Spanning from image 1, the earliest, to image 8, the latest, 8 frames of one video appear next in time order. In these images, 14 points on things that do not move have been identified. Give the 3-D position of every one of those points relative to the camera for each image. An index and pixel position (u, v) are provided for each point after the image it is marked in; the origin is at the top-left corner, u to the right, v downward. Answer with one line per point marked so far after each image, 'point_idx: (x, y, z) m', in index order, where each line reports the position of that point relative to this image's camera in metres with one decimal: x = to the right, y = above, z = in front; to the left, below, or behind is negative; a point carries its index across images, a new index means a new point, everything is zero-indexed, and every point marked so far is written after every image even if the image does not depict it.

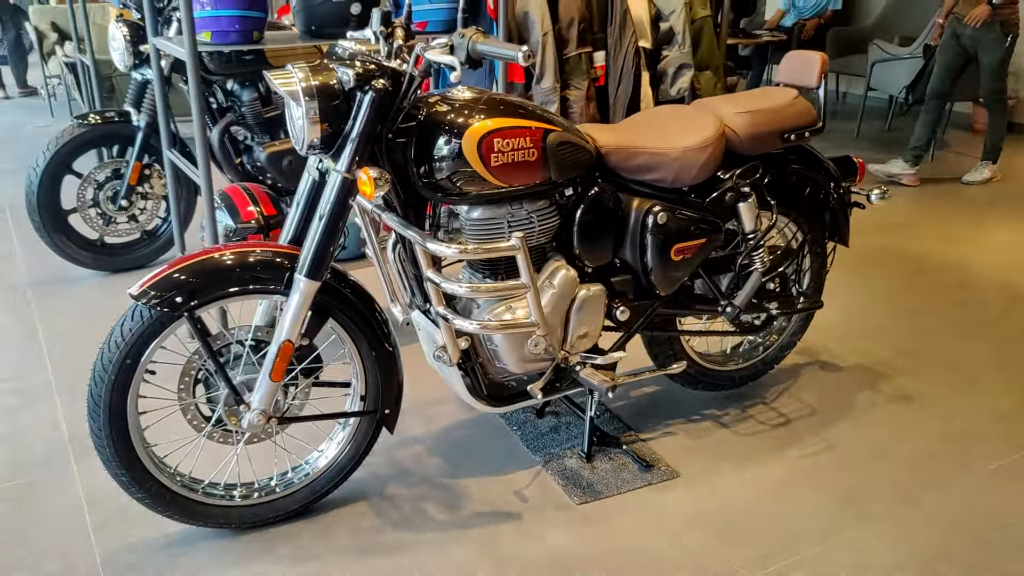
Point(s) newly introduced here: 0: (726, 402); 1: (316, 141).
0: (+0.6, -0.3, +2.6) m
1: (-0.4, +0.3, +1.8) m
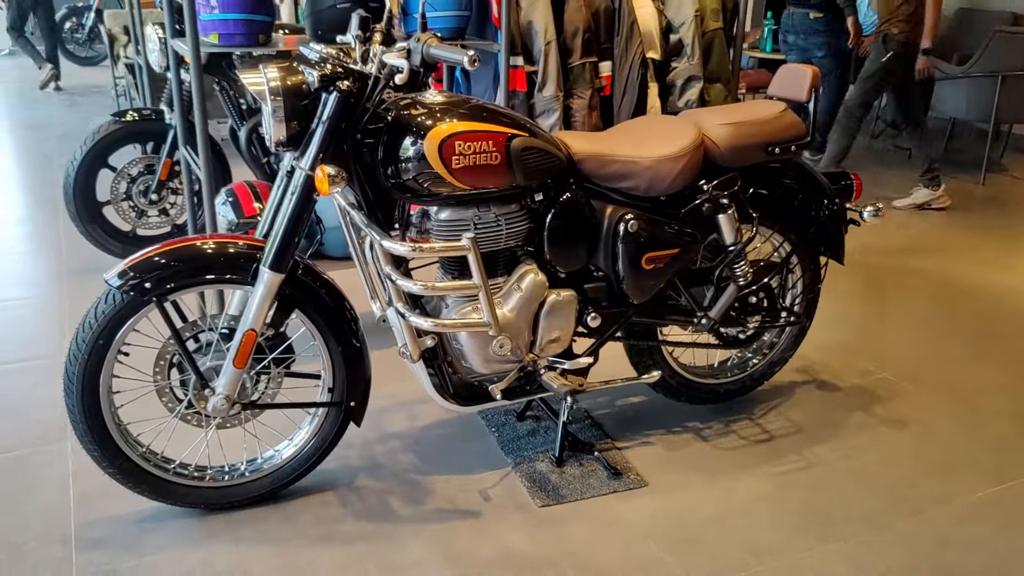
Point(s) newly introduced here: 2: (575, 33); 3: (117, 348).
0: (+0.6, -0.4, +2.6) m
1: (-0.5, +0.3, +1.8) m
2: (+0.2, +0.8, +2.8) m
3: (-0.8, -0.1, +1.9) m
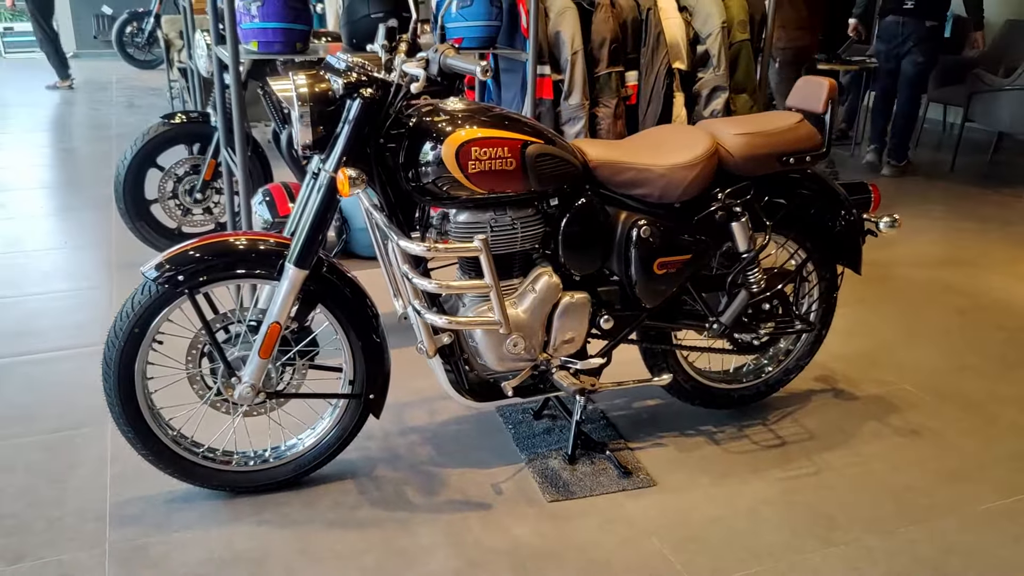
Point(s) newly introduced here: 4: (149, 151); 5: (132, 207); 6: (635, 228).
0: (+0.6, -0.4, +2.6) m
1: (-0.4, +0.3, +1.9) m
2: (+0.3, +0.8, +2.9) m
3: (-0.8, -0.1, +2.0) m
4: (-1.5, +0.6, +3.6) m
5: (-1.6, +0.3, +3.7) m
6: (+0.3, +0.1, +2.2) m
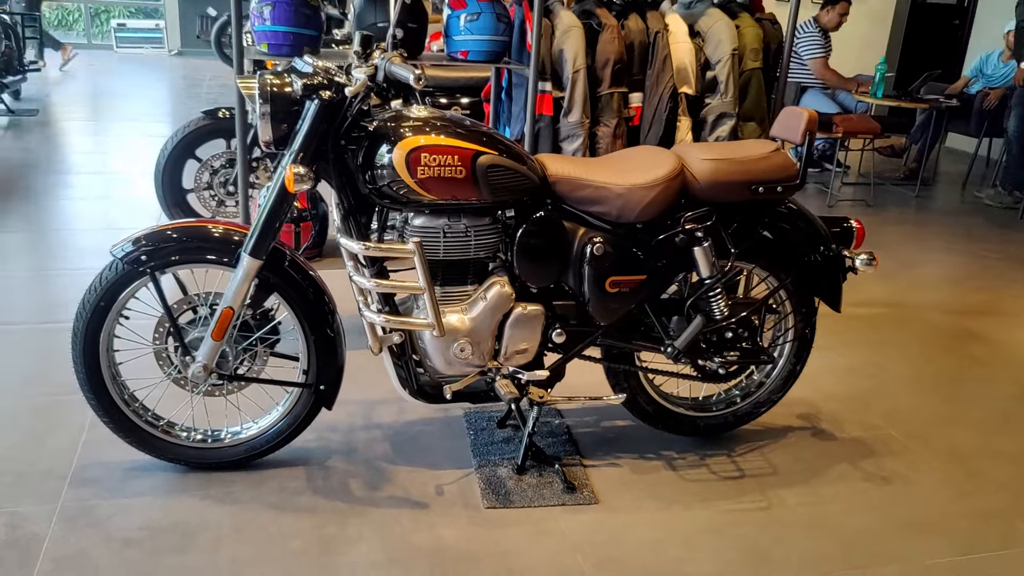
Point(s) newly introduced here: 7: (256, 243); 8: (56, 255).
0: (+0.5, -0.5, +2.6) m
1: (-0.6, +0.3, +2.0) m
2: (+0.3, +0.7, +2.9) m
3: (-1.0, -0.1, +2.1) m
4: (-1.4, +0.6, +3.8) m
5: (-1.5, +0.4, +3.9) m
6: (+0.2, +0.1, +2.2) m
7: (-0.6, +0.1, +2.1) m
8: (-2.0, +0.1, +3.9) m
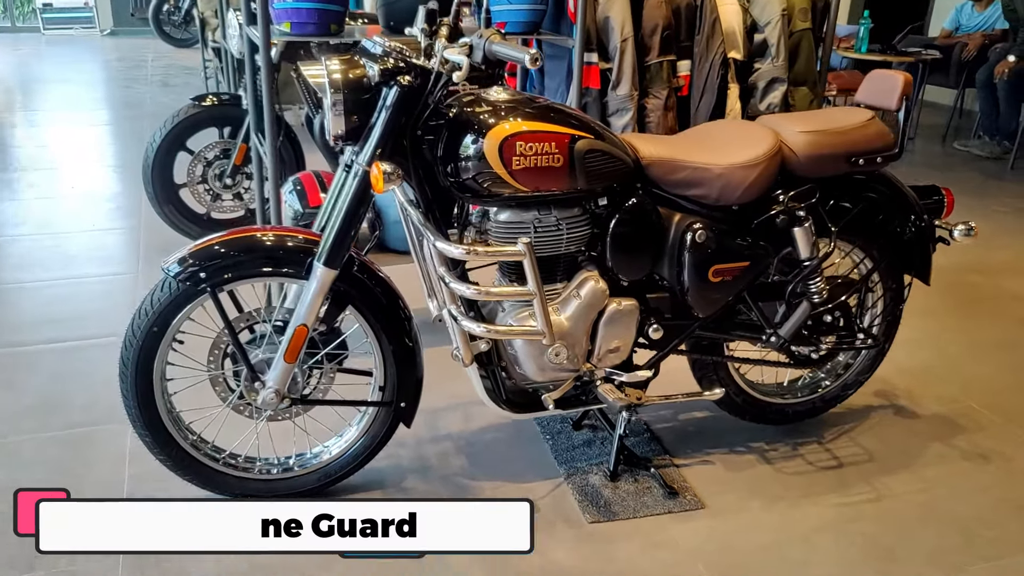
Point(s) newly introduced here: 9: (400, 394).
0: (+0.7, -0.4, +2.4) m
1: (-0.3, +0.3, +1.8) m
2: (+0.4, +0.8, +2.7) m
3: (-0.7, -0.1, +1.9) m
4: (-1.3, +0.6, +3.5) m
5: (-1.4, +0.4, +3.6) m
6: (+0.4, +0.1, +2.0) m
7: (-0.4, +0.1, +1.8) m
8: (-1.9, +0.1, +3.6) m
9: (-0.3, -0.2, +2.0) m
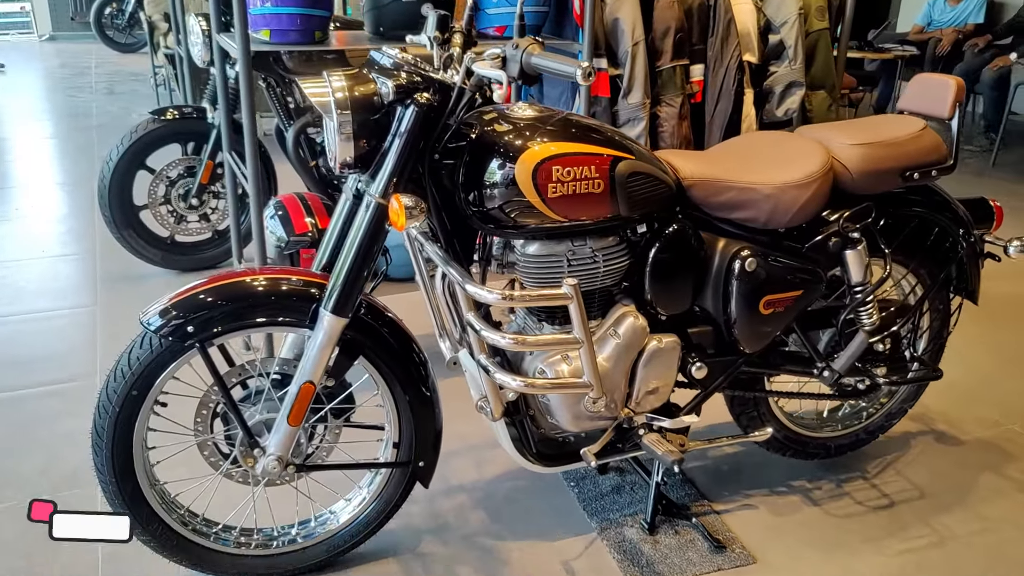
0: (+0.8, -0.5, +2.2) m
1: (-0.3, +0.2, +1.6) m
2: (+0.4, +0.7, +2.5) m
3: (-0.7, -0.2, +1.6) m
4: (-1.4, +0.5, +3.2) m
5: (-1.5, +0.3, +3.3) m
6: (+0.5, +0.1, +1.8) m
7: (-0.3, 0.0, +1.6) m
8: (-2.0, 0.0, +3.3) m
9: (-0.2, -0.3, +1.8) m
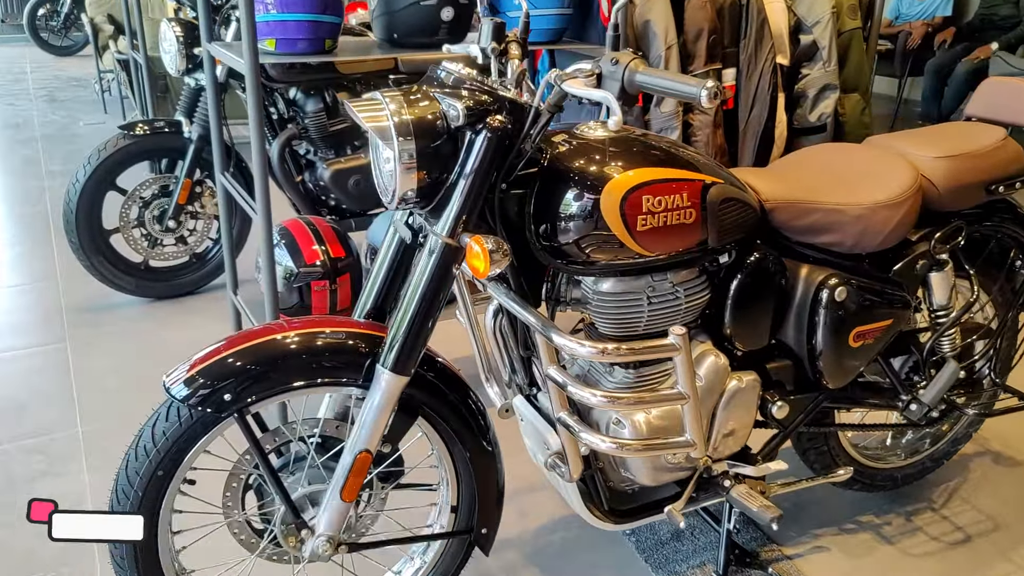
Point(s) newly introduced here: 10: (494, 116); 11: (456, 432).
0: (+0.9, -0.5, +2.1) m
1: (-0.2, +0.1, +1.3) m
2: (+0.5, +0.7, +2.3) m
3: (-0.5, -0.3, +1.4) m
4: (-1.3, +0.4, +2.9) m
5: (-1.4, +0.2, +3.0) m
6: (+0.6, 0.0, +1.6) m
7: (-0.2, -0.1, +1.4) m
8: (-1.9, -0.2, +2.9) m
9: (-0.1, -0.4, +1.6) m
10: (0.0, +0.3, +1.3) m
11: (-0.1, -0.3, +1.5) m
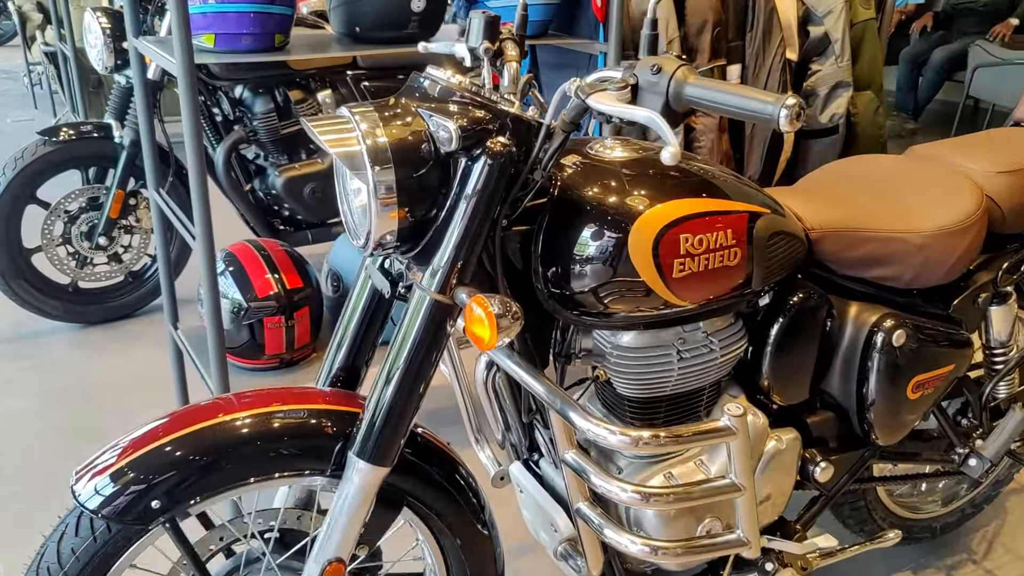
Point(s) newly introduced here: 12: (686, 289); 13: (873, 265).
0: (+0.9, -0.6, +1.9) m
1: (-0.1, +0.1, +1.0) m
2: (+0.4, +0.6, +2.0) m
3: (-0.5, -0.4, +1.1) m
4: (-1.4, +0.3, +2.6) m
5: (-1.5, +0.1, +2.6) m
6: (+0.6, -0.1, +1.4) m
7: (-0.2, -0.2, +1.1) m
8: (-2.0, -0.2, +2.6) m
9: (-0.1, -0.5, +1.3) m
10: (0.0, +0.2, +1.0) m
11: (-0.1, -0.3, +1.2) m
12: (+0.2, 0.0, +1.2) m
13: (+0.6, 0.0, +1.4) m
